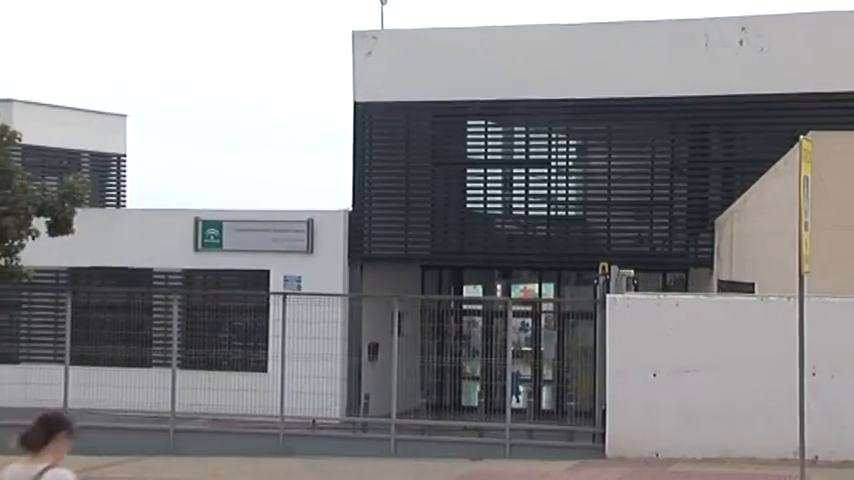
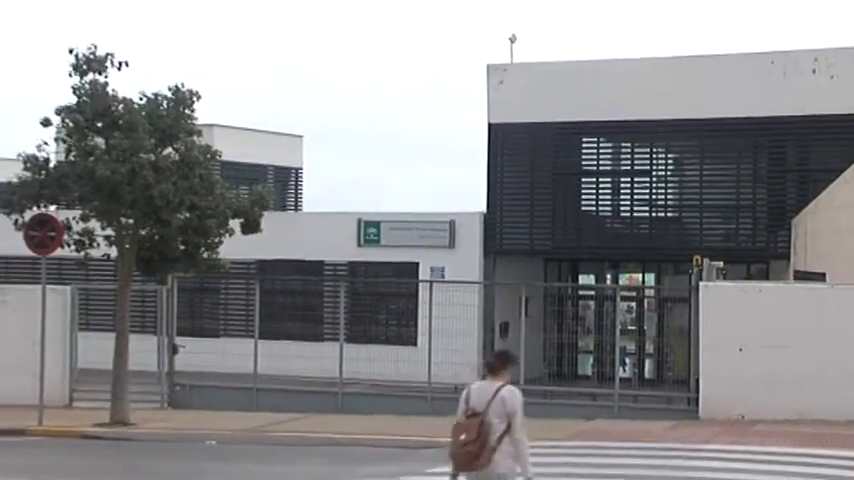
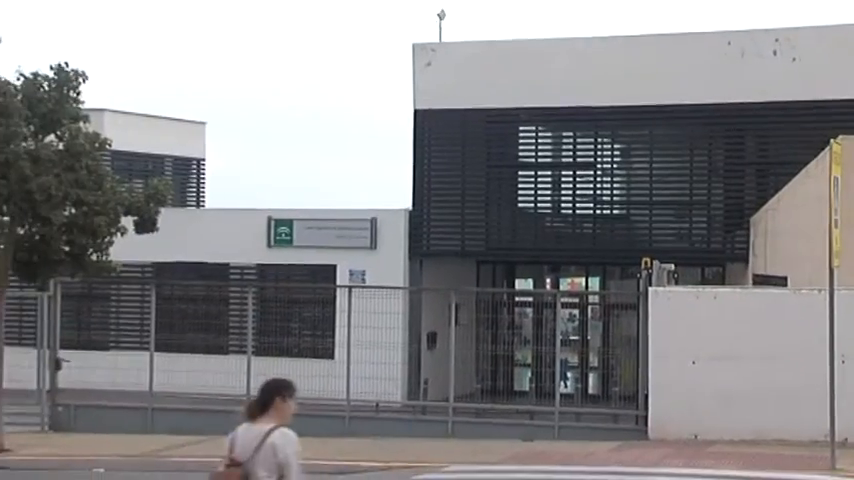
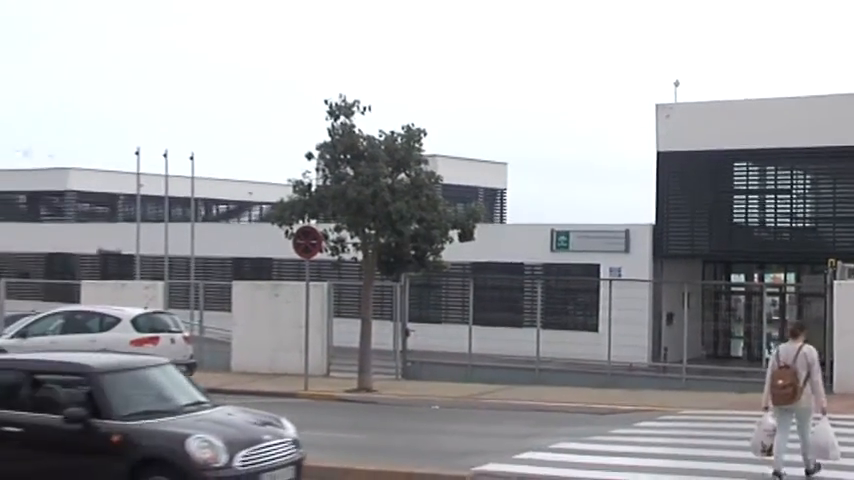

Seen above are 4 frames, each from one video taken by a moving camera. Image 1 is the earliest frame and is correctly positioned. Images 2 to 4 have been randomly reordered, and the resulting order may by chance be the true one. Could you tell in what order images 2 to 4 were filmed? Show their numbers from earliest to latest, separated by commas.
3, 2, 4
